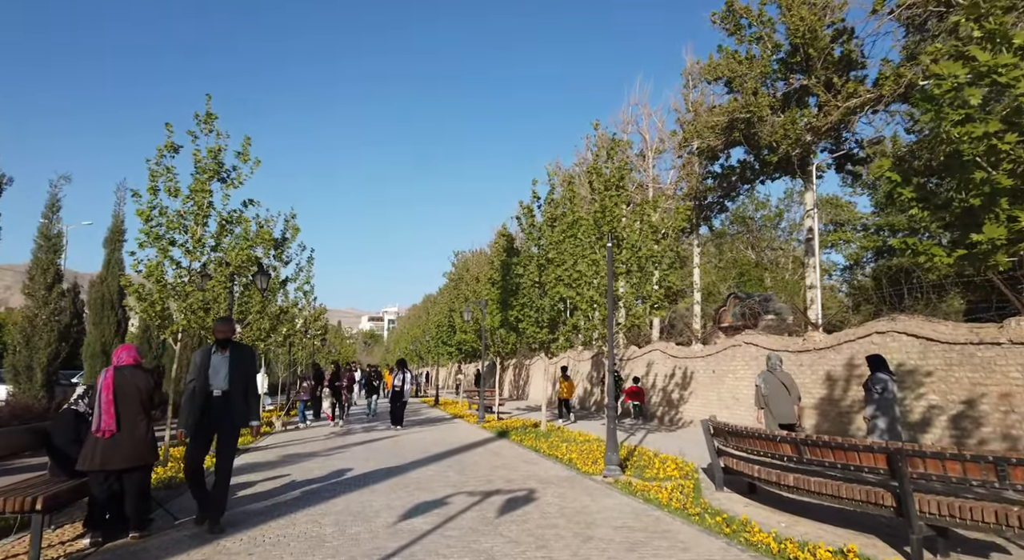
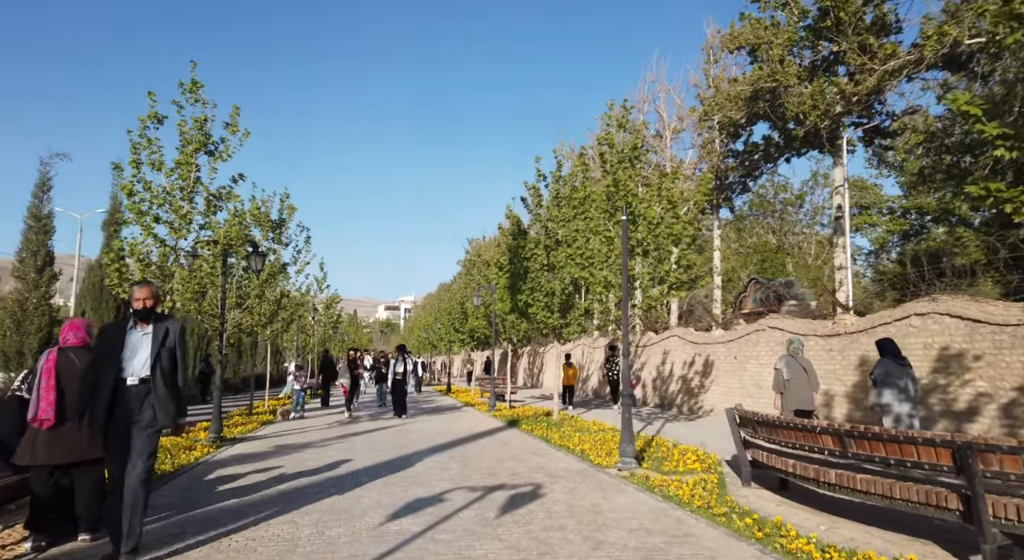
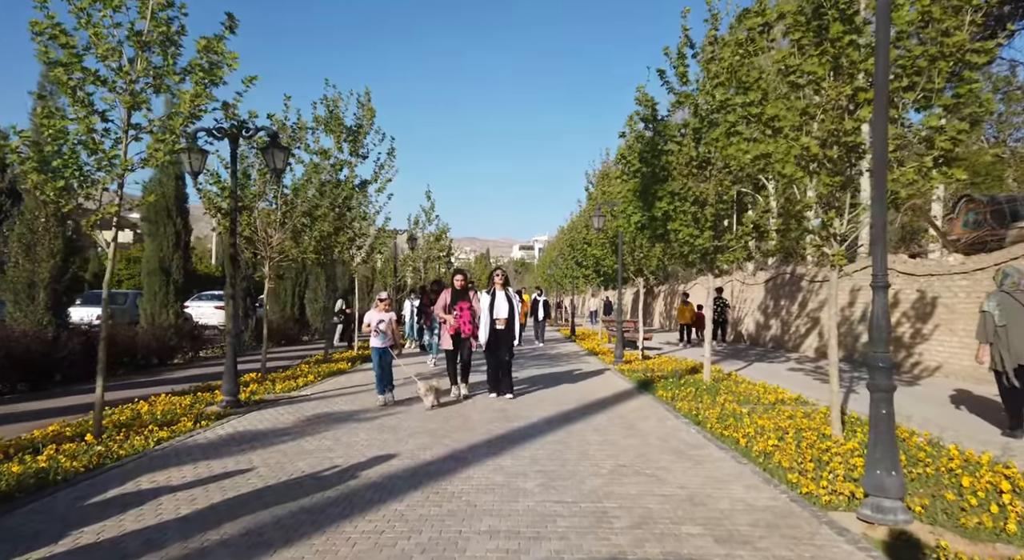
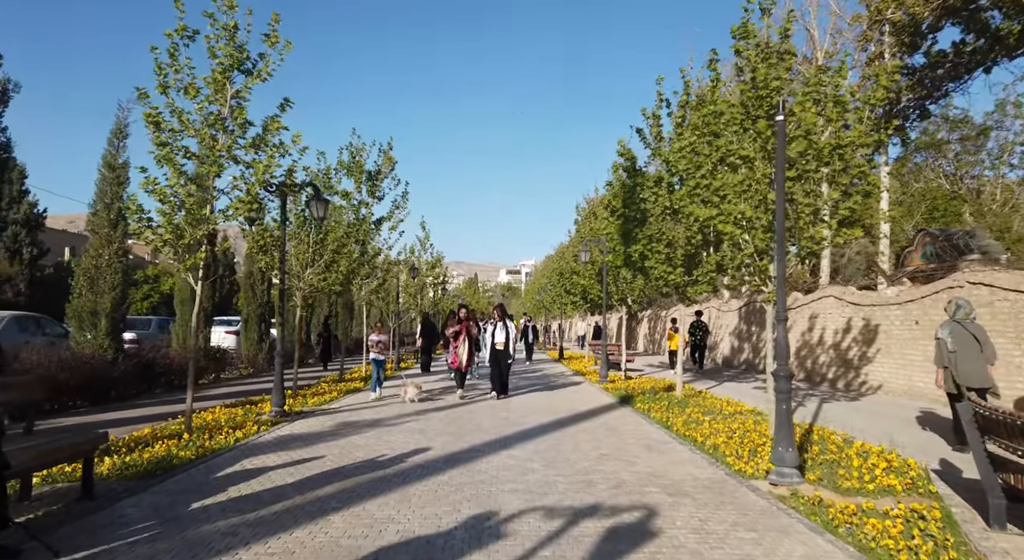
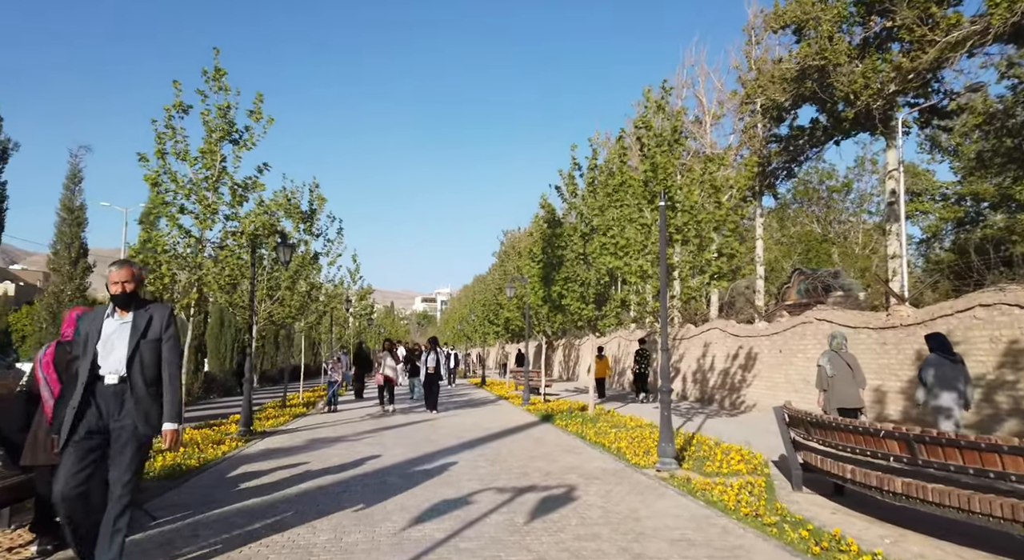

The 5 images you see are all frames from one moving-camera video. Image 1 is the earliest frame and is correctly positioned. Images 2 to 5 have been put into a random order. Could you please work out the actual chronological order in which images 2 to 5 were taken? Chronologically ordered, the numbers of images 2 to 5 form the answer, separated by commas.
2, 5, 4, 3
